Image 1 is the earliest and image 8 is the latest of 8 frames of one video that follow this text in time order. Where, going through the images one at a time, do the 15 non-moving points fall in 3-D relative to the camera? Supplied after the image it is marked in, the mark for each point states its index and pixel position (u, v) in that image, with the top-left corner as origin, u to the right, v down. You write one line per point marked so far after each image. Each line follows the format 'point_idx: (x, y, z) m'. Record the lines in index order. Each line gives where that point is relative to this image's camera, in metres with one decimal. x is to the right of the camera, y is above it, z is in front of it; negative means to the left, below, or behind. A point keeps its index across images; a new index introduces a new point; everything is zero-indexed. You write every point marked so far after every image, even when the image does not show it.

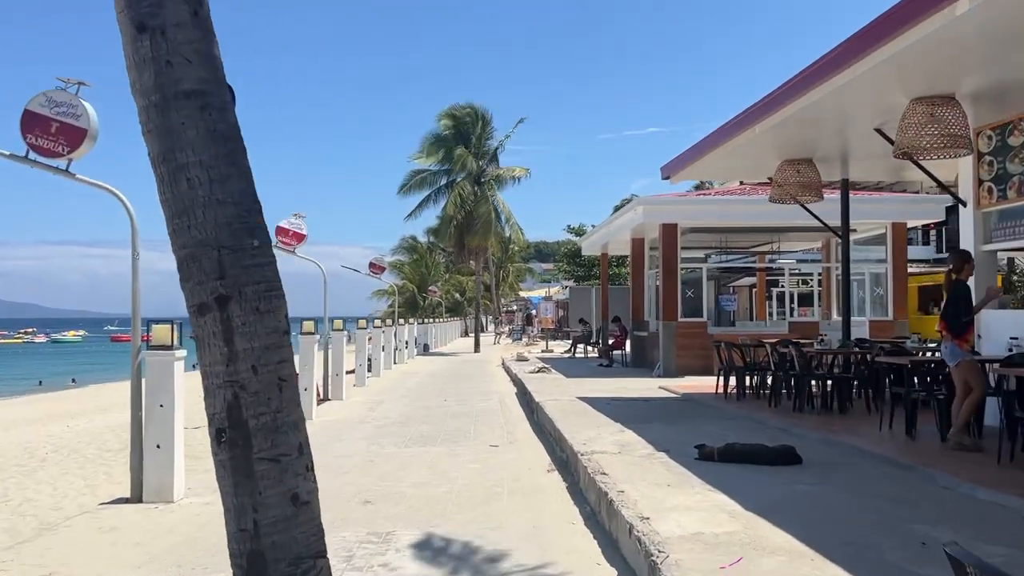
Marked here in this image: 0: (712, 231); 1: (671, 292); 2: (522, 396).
0: (+4.6, +1.3, +18.7) m
1: (+3.4, -0.1, +17.6) m
2: (+0.2, -2.0, +15.0) m
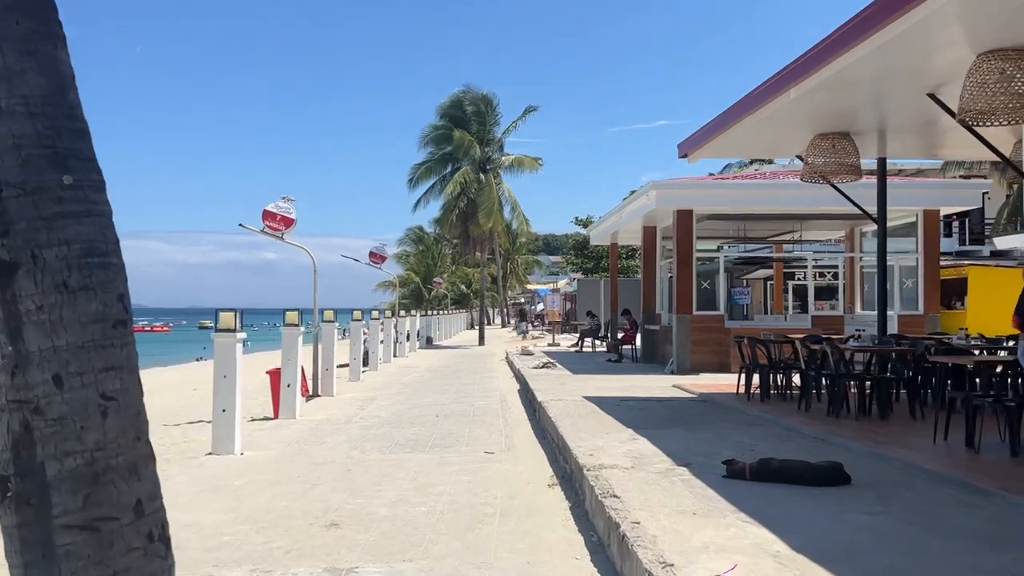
0: (+4.7, +1.5, +17.5) m
1: (+3.5, +0.1, +16.5) m
2: (+0.2, -1.8, +13.9) m
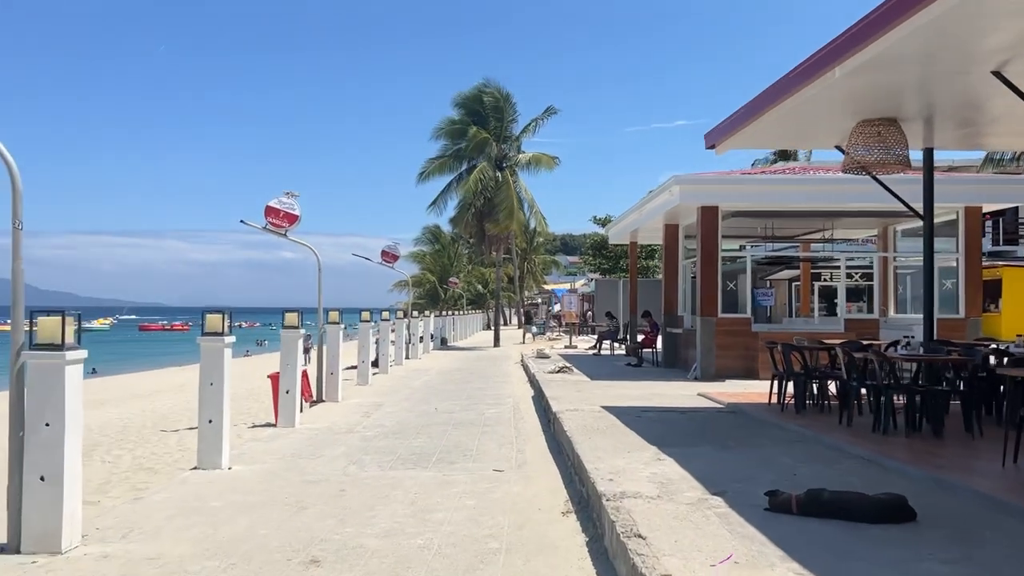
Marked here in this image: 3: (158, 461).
0: (+5.0, +1.5, +16.6) m
1: (+3.8, +0.1, +15.6) m
2: (+0.4, -1.8, +13.1) m
3: (-4.9, -2.4, +11.3) m
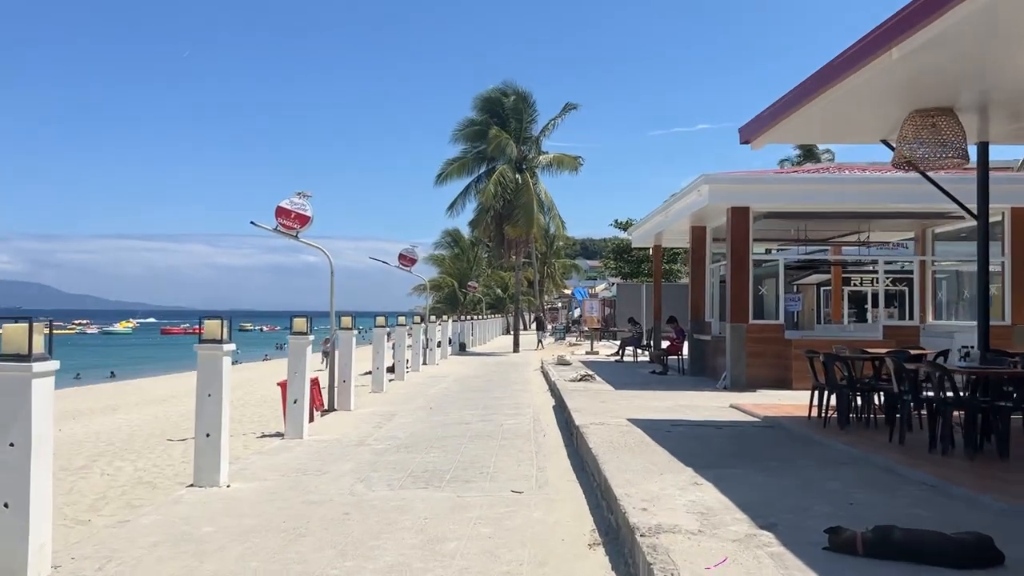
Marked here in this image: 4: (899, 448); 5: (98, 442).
0: (+5.4, +1.4, +15.8) m
1: (+4.1, 0.0, +14.8) m
2: (+0.7, -1.9, +12.4) m
3: (-4.6, -2.4, +10.7) m
4: (+3.8, -1.5, +7.9) m
5: (-7.6, -2.8, +14.9) m
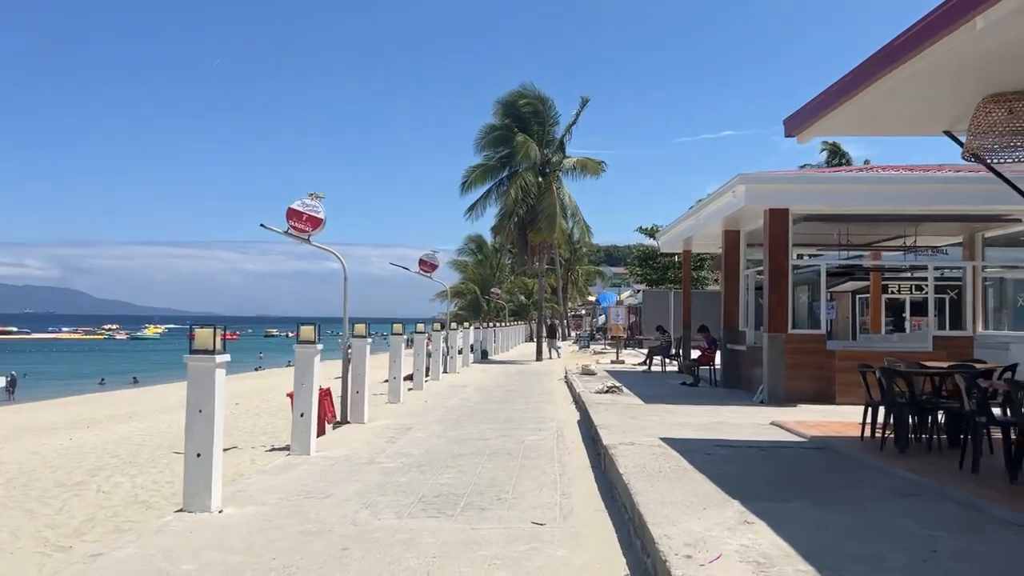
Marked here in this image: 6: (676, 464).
0: (+5.8, +1.2, +14.9) m
1: (+4.5, -0.1, +13.9) m
2: (+1.0, -2.0, +11.6) m
3: (-4.4, -2.5, +10.0) m
4: (+3.9, -1.6, +7.0) m
5: (-7.2, -2.9, +14.3) m
6: (+1.5, -1.6, +7.6) m
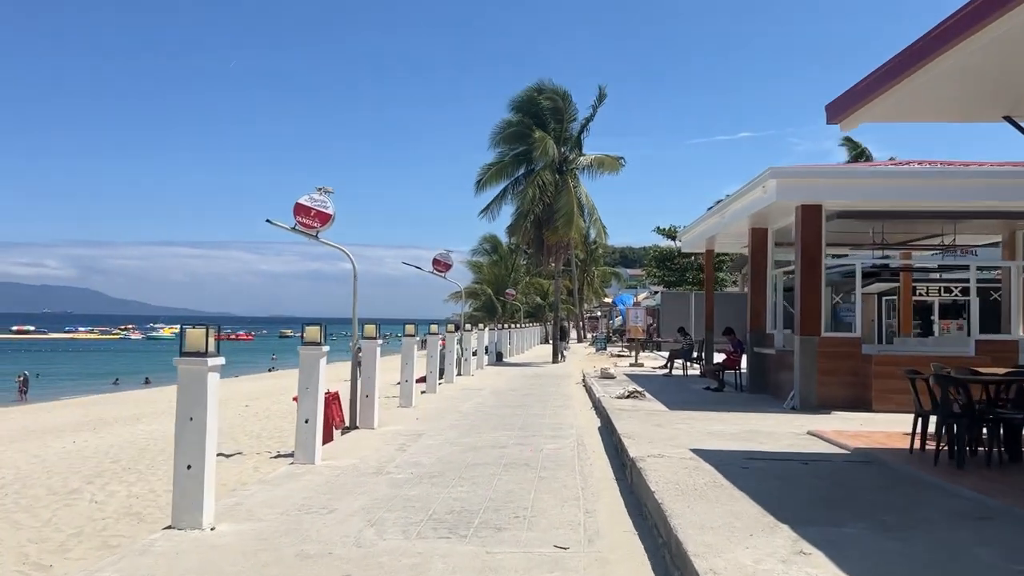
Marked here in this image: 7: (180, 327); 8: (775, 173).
0: (+6.1, +1.2, +14.1) m
1: (+4.8, -0.1, +13.1) m
2: (+1.3, -2.0, +10.9) m
3: (-4.2, -2.5, +9.4) m
4: (+4.1, -1.6, +6.3) m
5: (-6.9, -2.9, +13.8) m
6: (+1.7, -1.6, +6.9) m
7: (-2.8, -0.3, +6.8) m
8: (+4.2, +1.8, +13.0) m
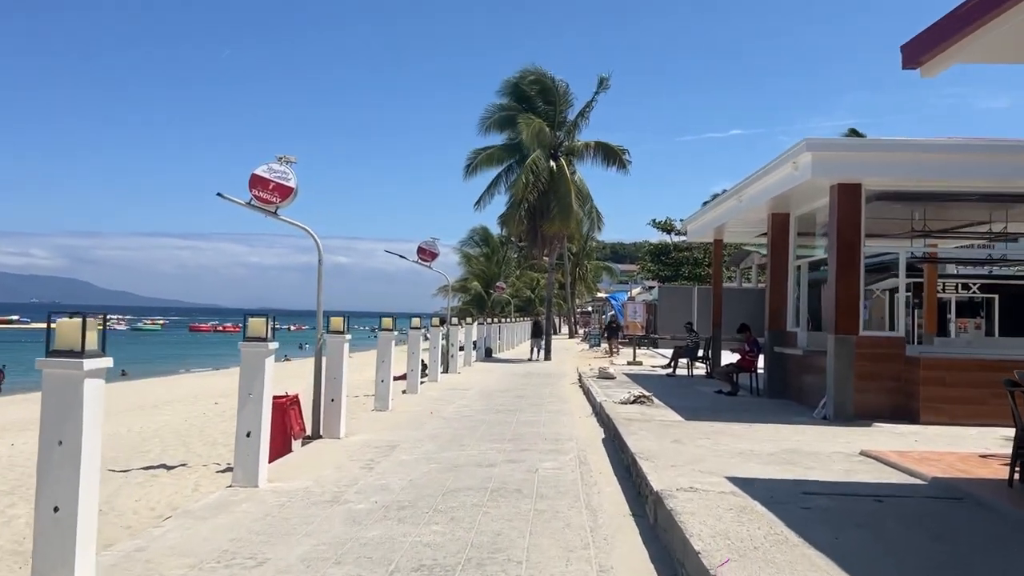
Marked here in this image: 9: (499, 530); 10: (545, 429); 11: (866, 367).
0: (+6.0, +1.3, +12.3) m
1: (+4.7, 0.0, +11.4) m
2: (+1.1, -1.8, +9.1) m
3: (-4.3, -2.3, +7.6) m
4: (+4.0, -1.5, +4.5) m
5: (-7.0, -2.6, +11.9) m
6: (+1.6, -1.5, +5.1) m
7: (-2.8, -0.2, +5.0) m
8: (+4.1, +1.9, +11.2) m
9: (-0.1, -1.9, +6.3) m
10: (+0.4, -1.9, +11.4) m
11: (+4.9, -1.1, +11.3) m
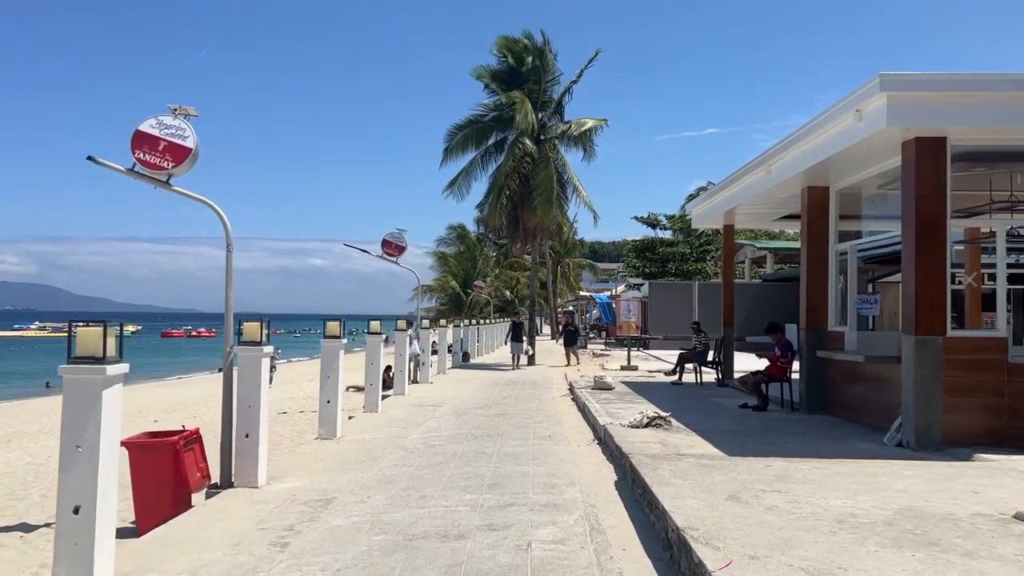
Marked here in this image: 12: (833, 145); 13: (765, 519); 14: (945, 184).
0: (+5.7, +1.5, +9.7) m
1: (+4.4, +0.1, +8.7) m
2: (+1.0, -1.7, +6.3) m
3: (-4.4, -2.3, +4.7) m
4: (+4.0, -1.4, +1.8) m
5: (-7.3, -2.6, +8.9) m
6: (+1.6, -1.4, +2.4) m
7: (-2.9, -0.1, +2.1) m
8: (+3.8, +2.1, +8.5) m
9: (-0.2, -1.8, +3.5) m
10: (+0.2, -1.9, +8.6) m
11: (+4.7, -0.9, +8.6) m
12: (+3.8, +1.7, +10.0) m
13: (+1.6, -1.5, +5.4) m
14: (+4.6, +1.1, +8.8) m
